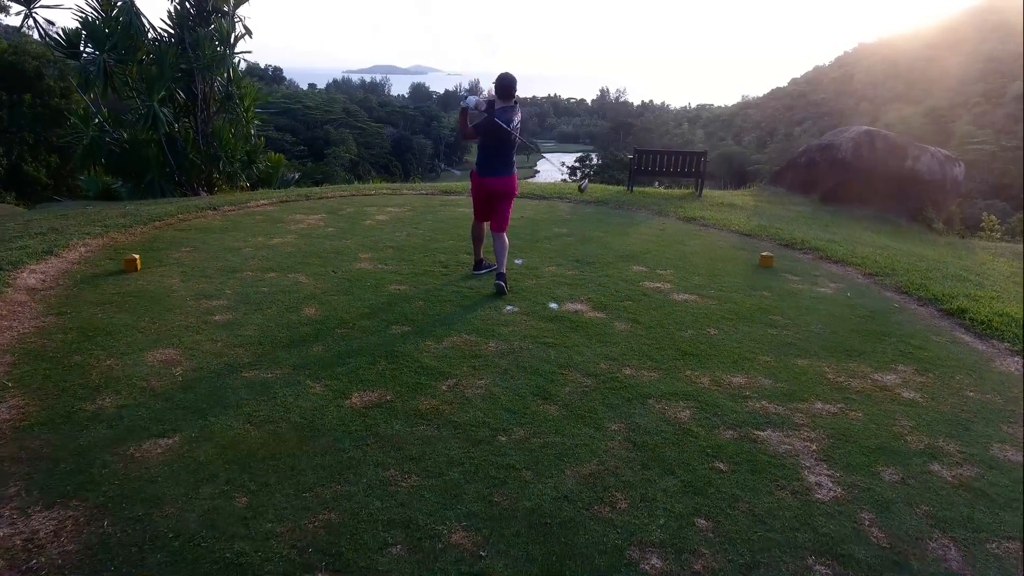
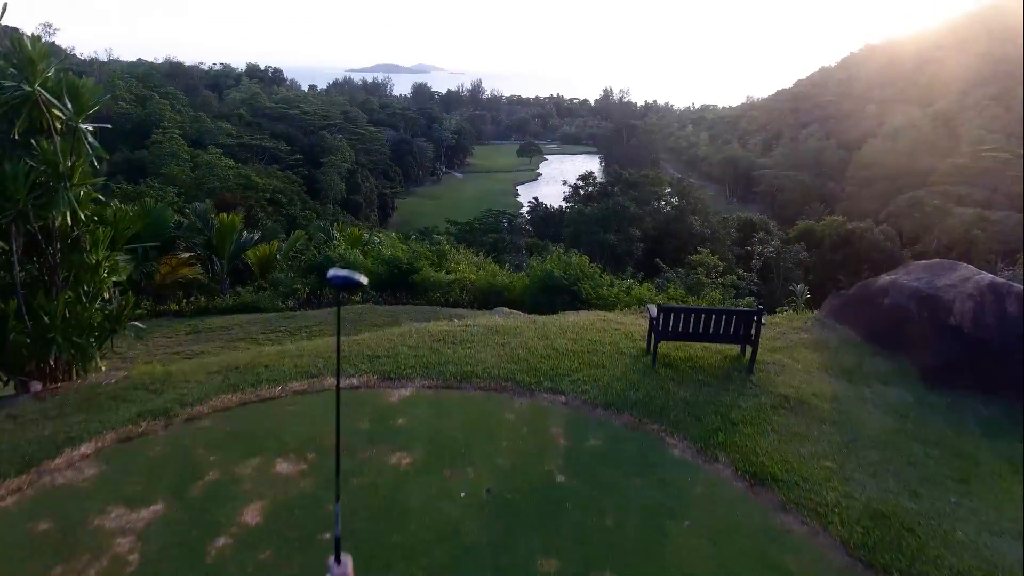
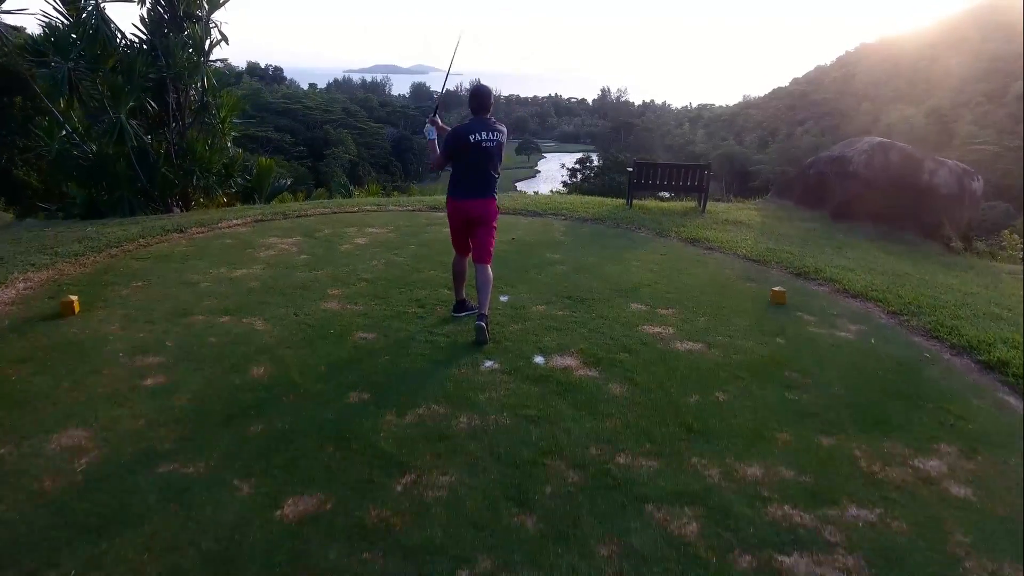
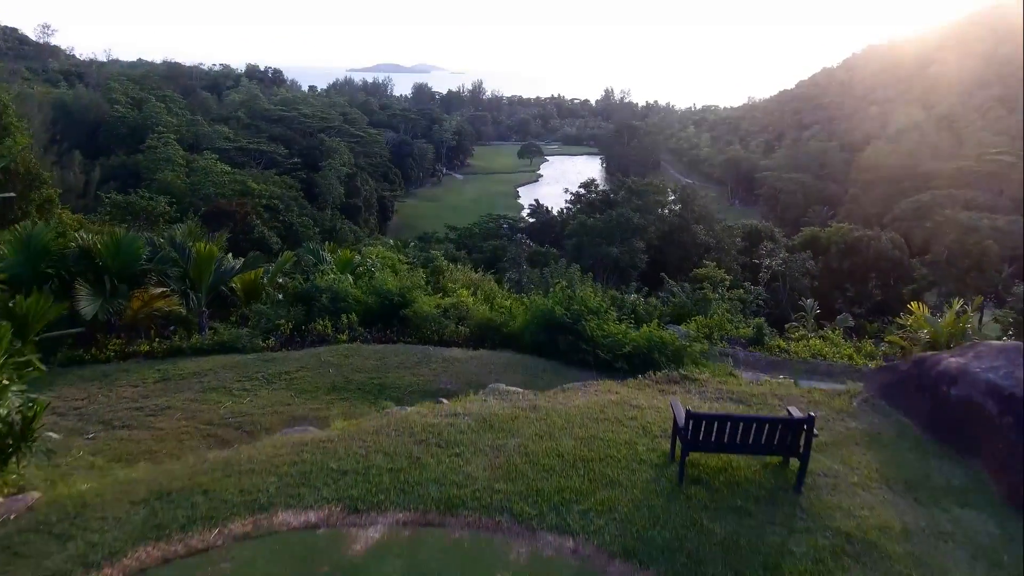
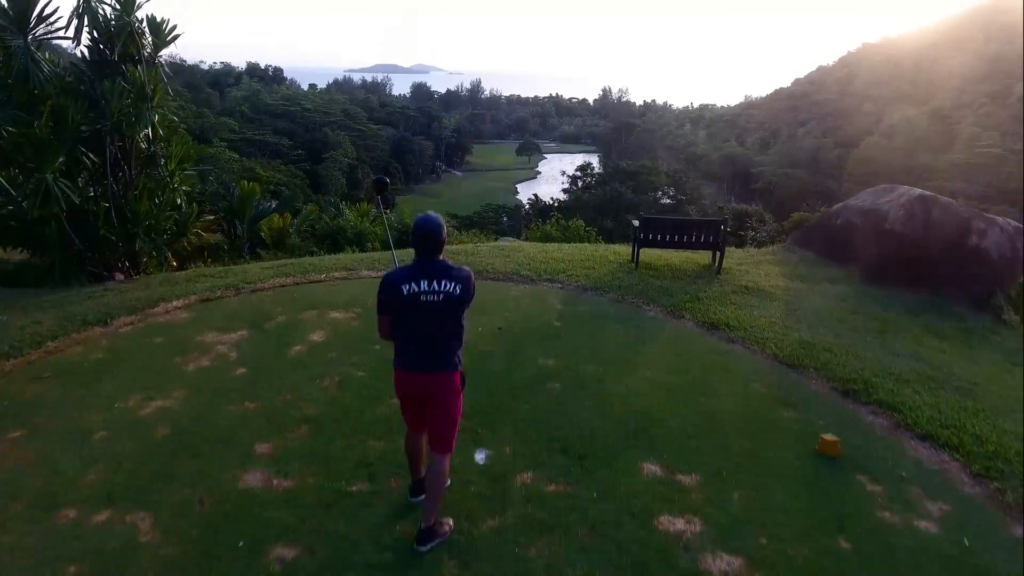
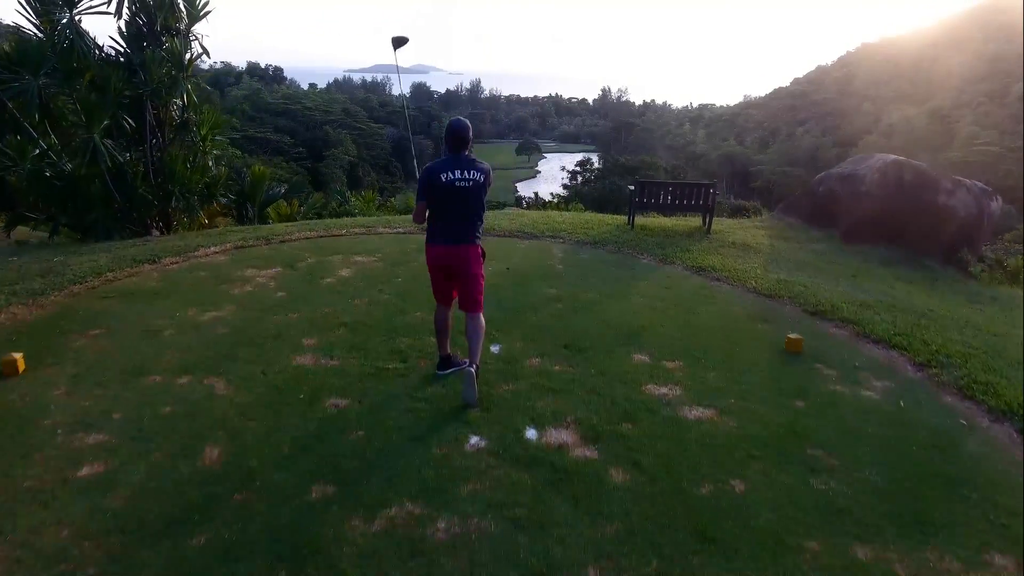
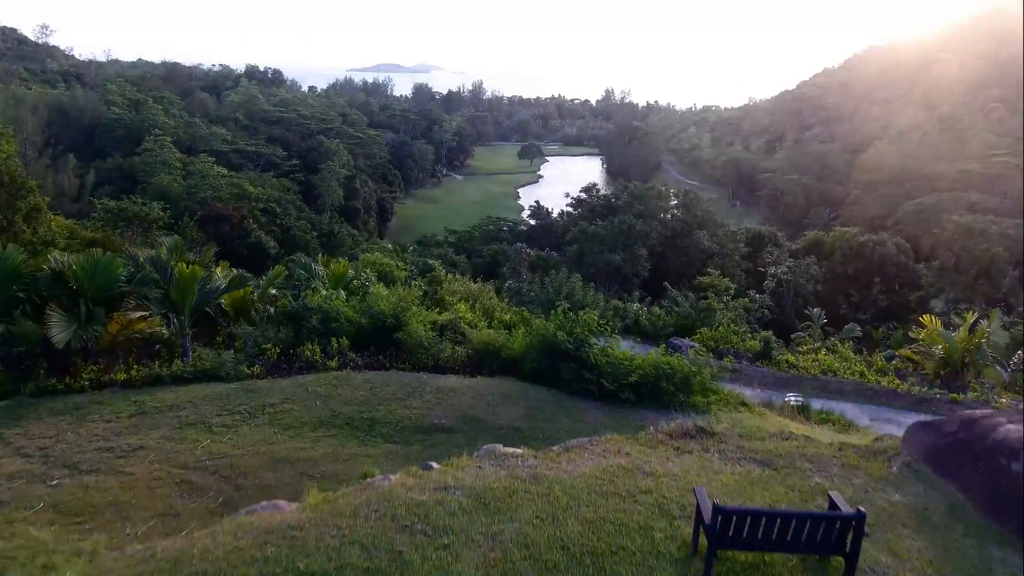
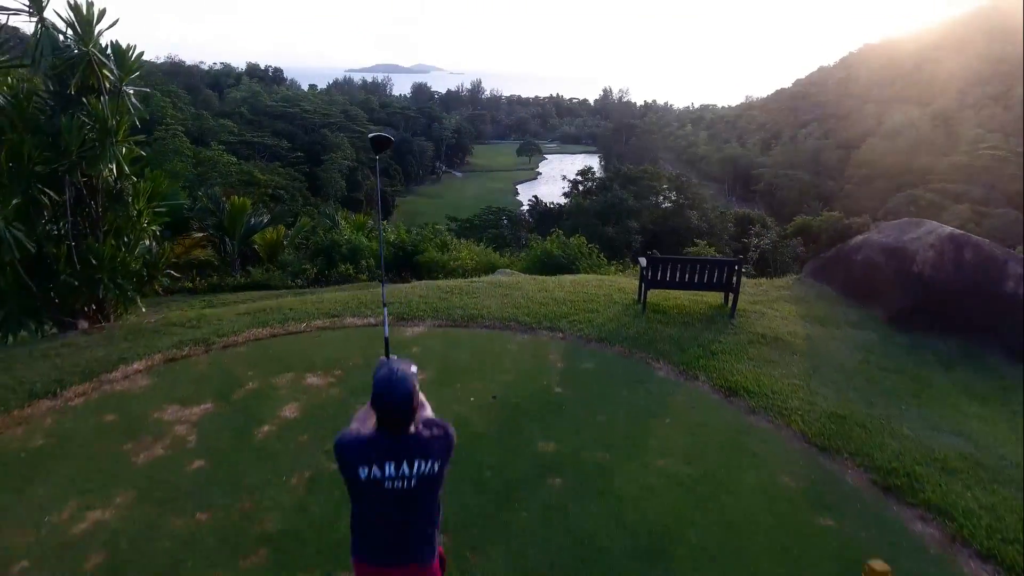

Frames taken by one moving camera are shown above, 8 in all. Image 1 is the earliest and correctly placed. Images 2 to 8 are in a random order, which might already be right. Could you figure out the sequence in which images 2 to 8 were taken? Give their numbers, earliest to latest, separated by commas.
3, 6, 5, 8, 2, 4, 7
